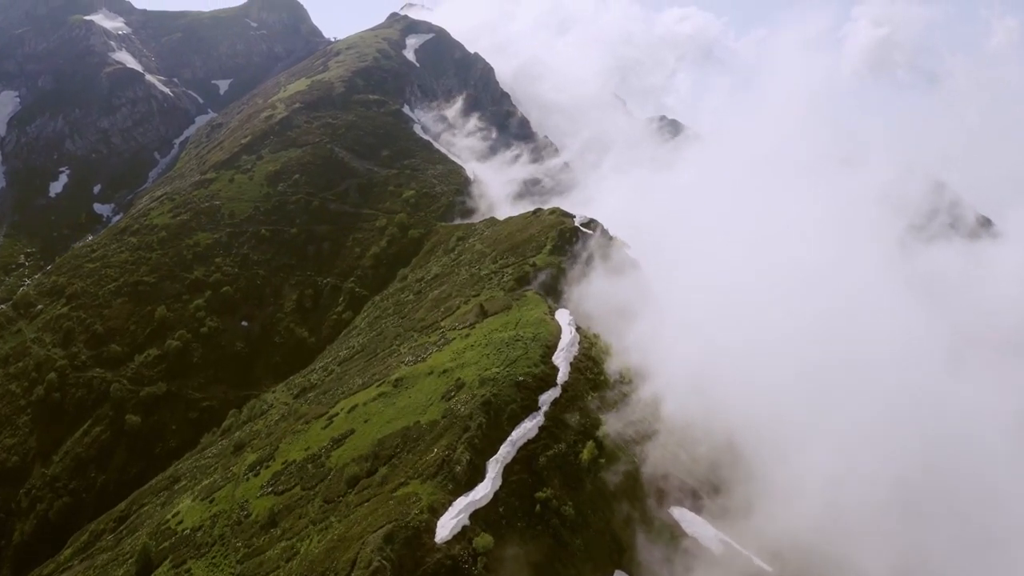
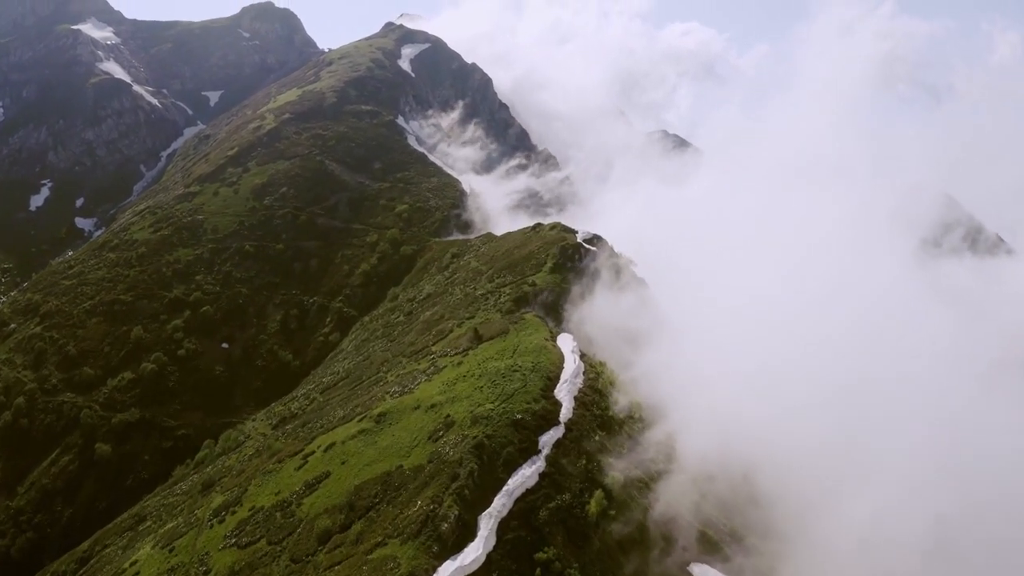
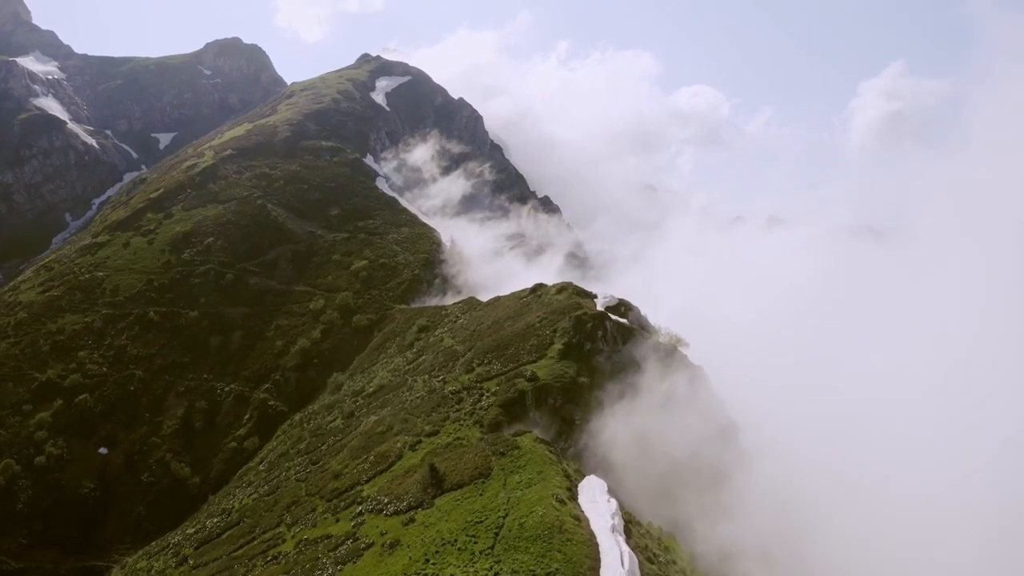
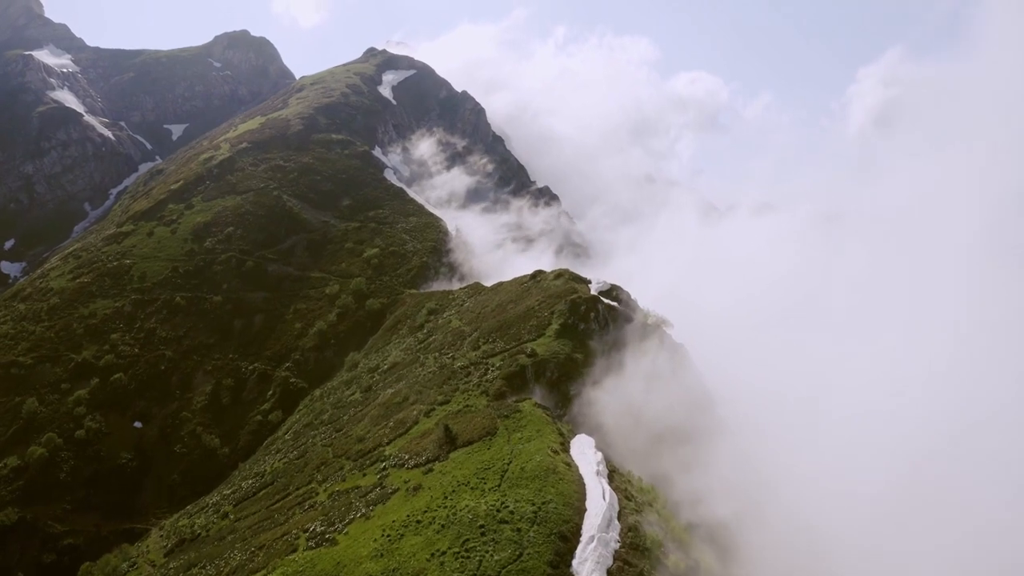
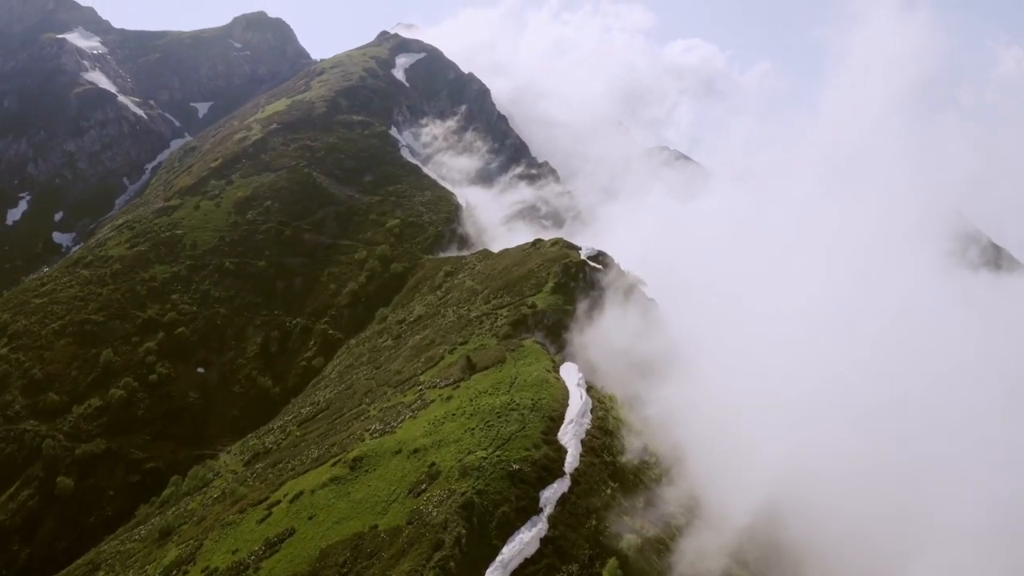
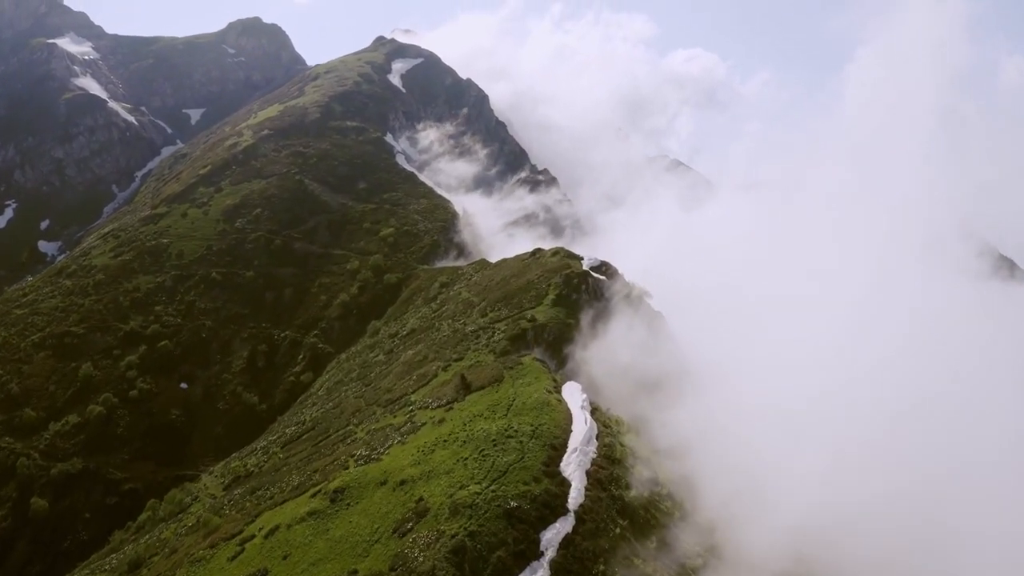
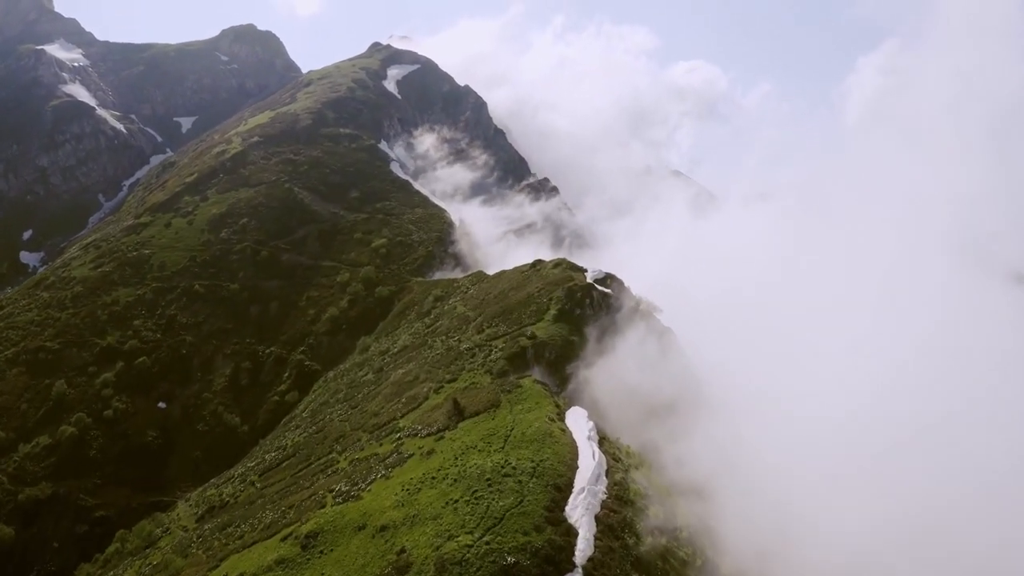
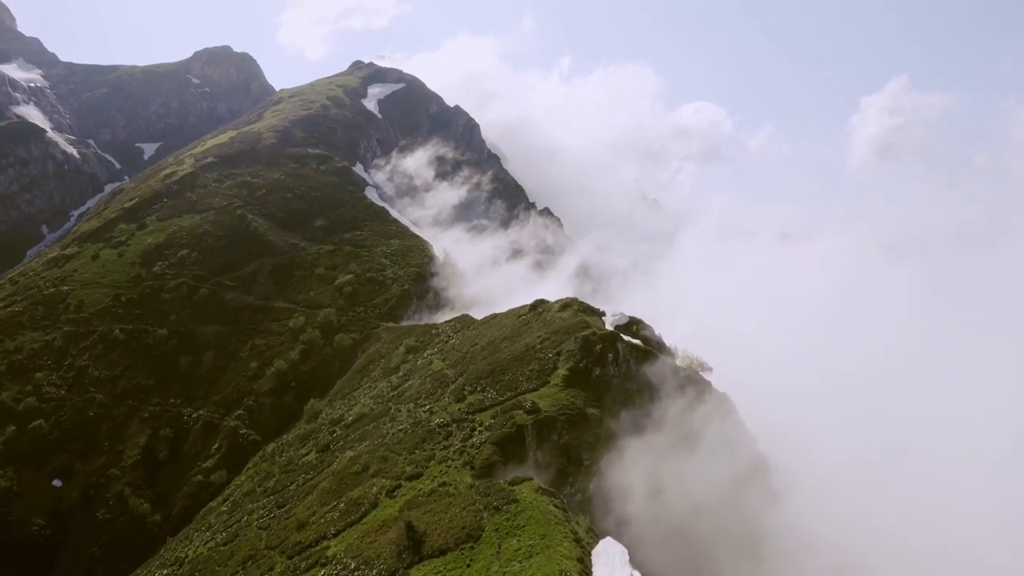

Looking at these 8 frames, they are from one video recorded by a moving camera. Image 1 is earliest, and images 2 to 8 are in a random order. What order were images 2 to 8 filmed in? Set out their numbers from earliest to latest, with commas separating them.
2, 5, 6, 7, 4, 3, 8
